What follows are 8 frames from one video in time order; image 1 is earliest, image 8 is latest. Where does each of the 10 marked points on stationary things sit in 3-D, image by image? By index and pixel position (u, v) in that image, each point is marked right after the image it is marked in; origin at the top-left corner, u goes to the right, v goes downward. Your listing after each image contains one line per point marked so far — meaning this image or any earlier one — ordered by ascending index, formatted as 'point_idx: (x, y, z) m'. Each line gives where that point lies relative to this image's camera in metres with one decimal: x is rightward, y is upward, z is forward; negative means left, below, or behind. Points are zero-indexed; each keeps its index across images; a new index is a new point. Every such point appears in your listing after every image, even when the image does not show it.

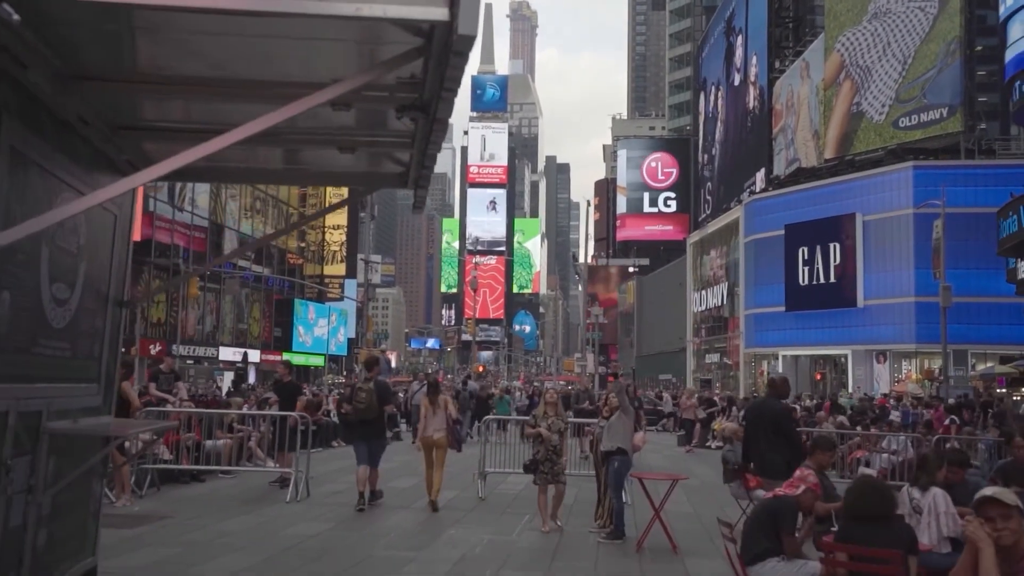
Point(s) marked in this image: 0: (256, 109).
0: (-1.4, +1.0, +5.6) m
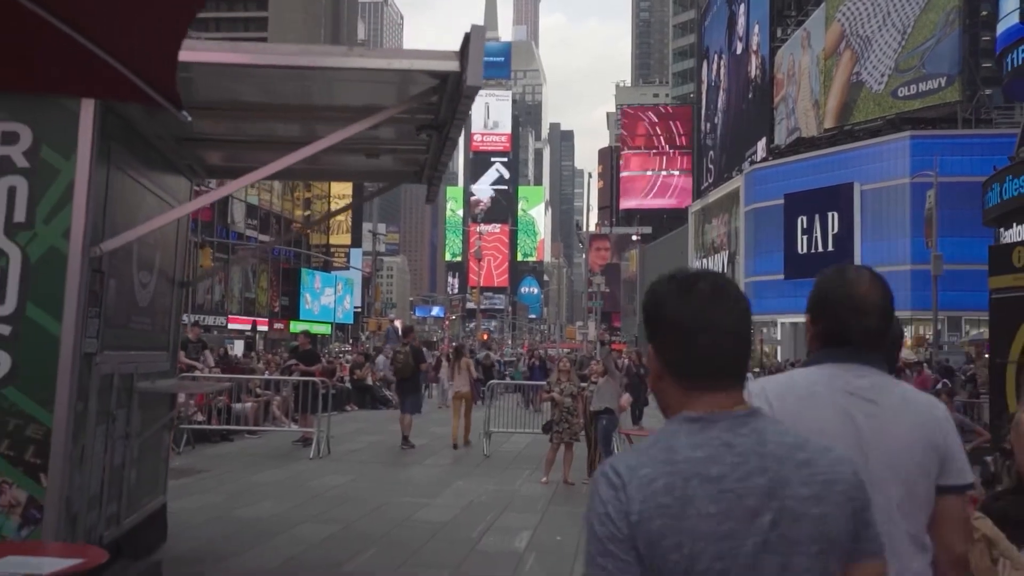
0: (-1.4, +1.1, +6.8) m
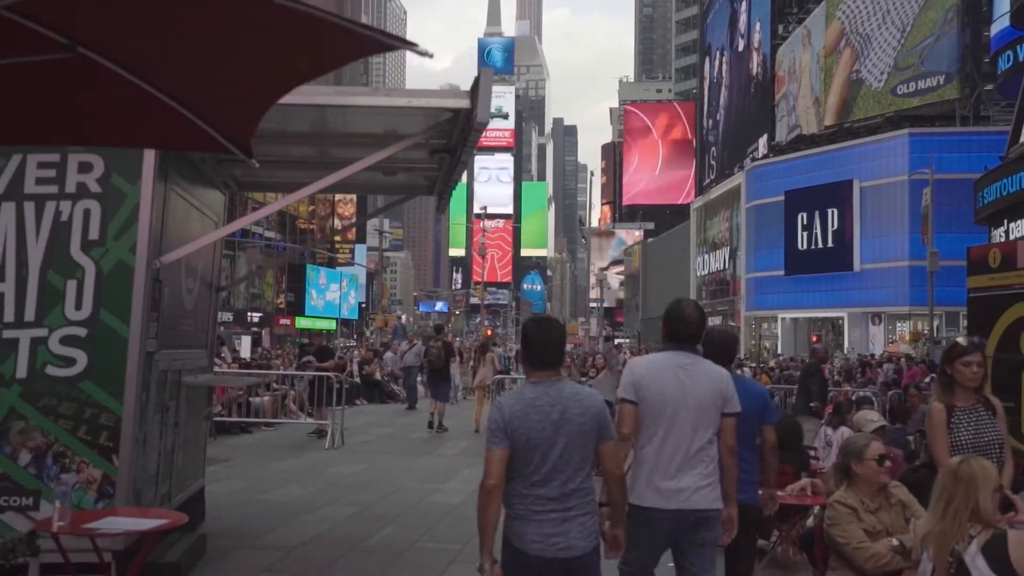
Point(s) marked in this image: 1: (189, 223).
0: (-1.4, +1.1, +7.6) m
1: (-2.3, +0.5, +7.2) m
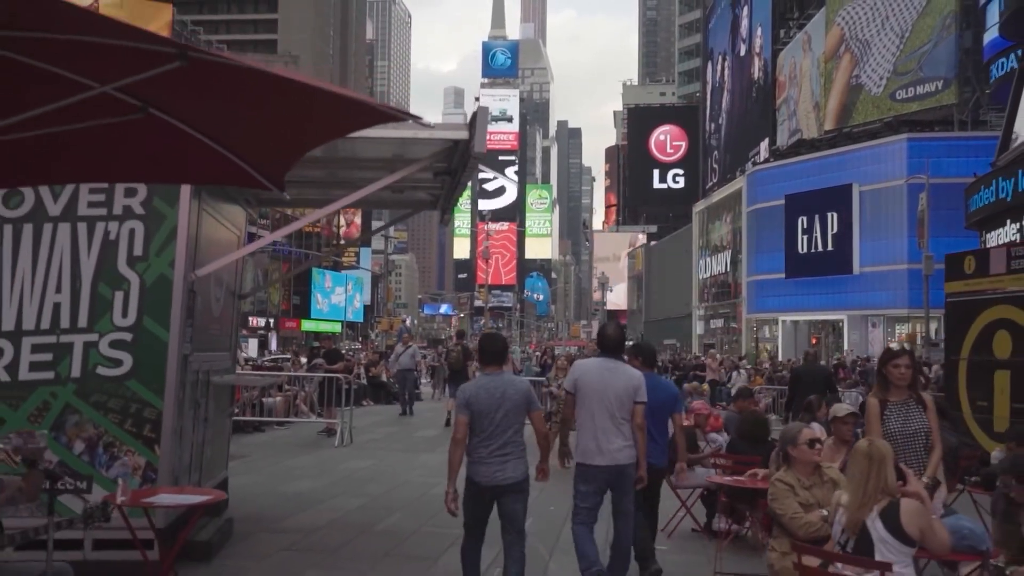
0: (-1.4, +1.0, +8.4) m
1: (-2.4, +0.4, +8.0) m
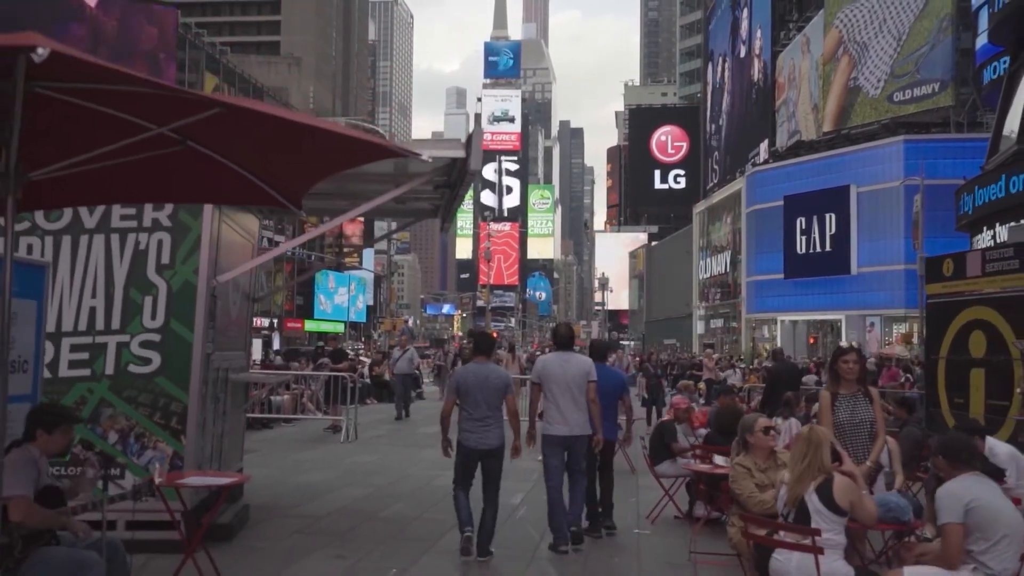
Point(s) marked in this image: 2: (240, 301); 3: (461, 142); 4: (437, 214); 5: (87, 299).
0: (-1.5, +0.9, +9.1) m
1: (-2.4, +0.4, +8.7) m
2: (-2.5, -0.1, +9.1) m
3: (-0.4, +1.1, +7.7) m
4: (-0.8, +0.7, +10.1) m
5: (-3.1, -0.1, +7.3) m
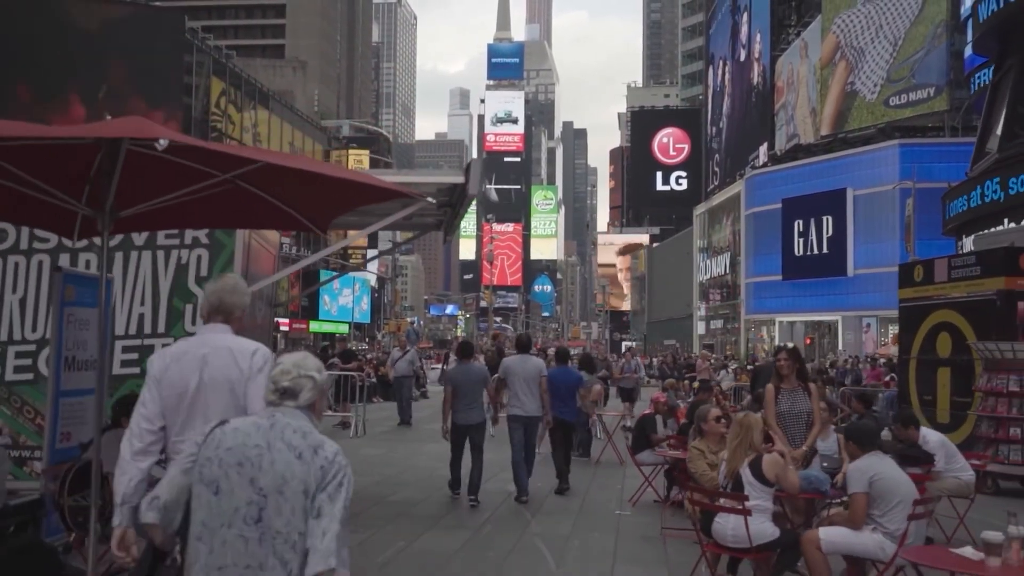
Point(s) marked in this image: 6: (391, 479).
0: (-1.5, +0.9, +10.2) m
1: (-2.5, +0.3, +9.8) m
2: (-2.5, -0.2, +10.3) m
3: (-0.5, +1.1, +8.8) m
4: (-0.8, +0.7, +11.2) m
5: (-3.2, -0.2, +8.4) m
6: (-1.5, -2.3, +12.3) m
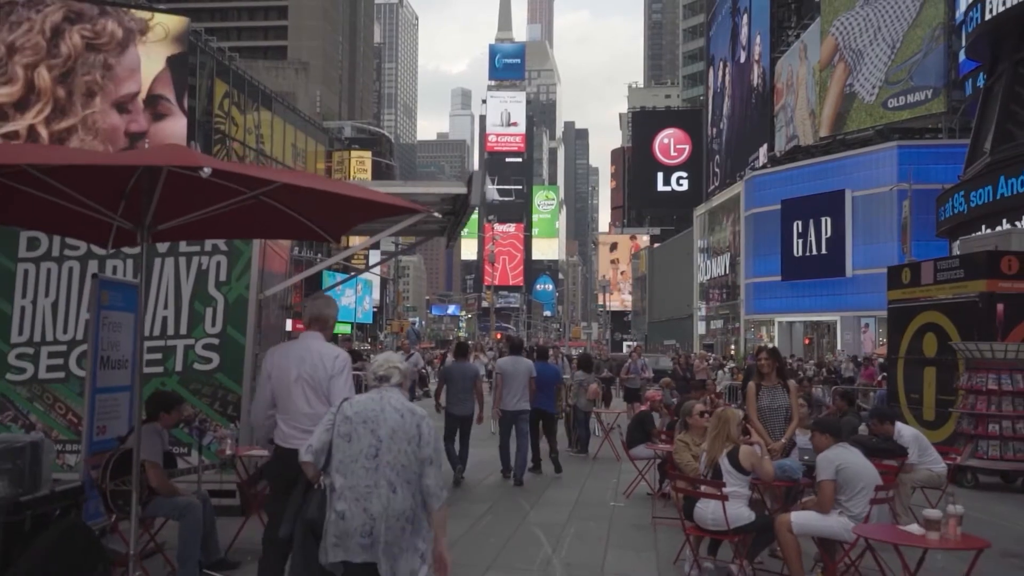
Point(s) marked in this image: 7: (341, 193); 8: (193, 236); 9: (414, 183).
0: (-1.5, +0.8, +10.8) m
1: (-2.5, +0.2, +10.4) m
2: (-2.5, -0.2, +10.8) m
3: (-0.5, +1.0, +9.4) m
4: (-0.8, +0.6, +11.8) m
5: (-3.2, -0.2, +9.0) m
6: (-1.5, -2.4, +12.8) m
7: (-1.0, +0.6, +5.9) m
8: (-2.2, +0.4, +6.7) m
9: (-1.0, +1.0, +9.6) m
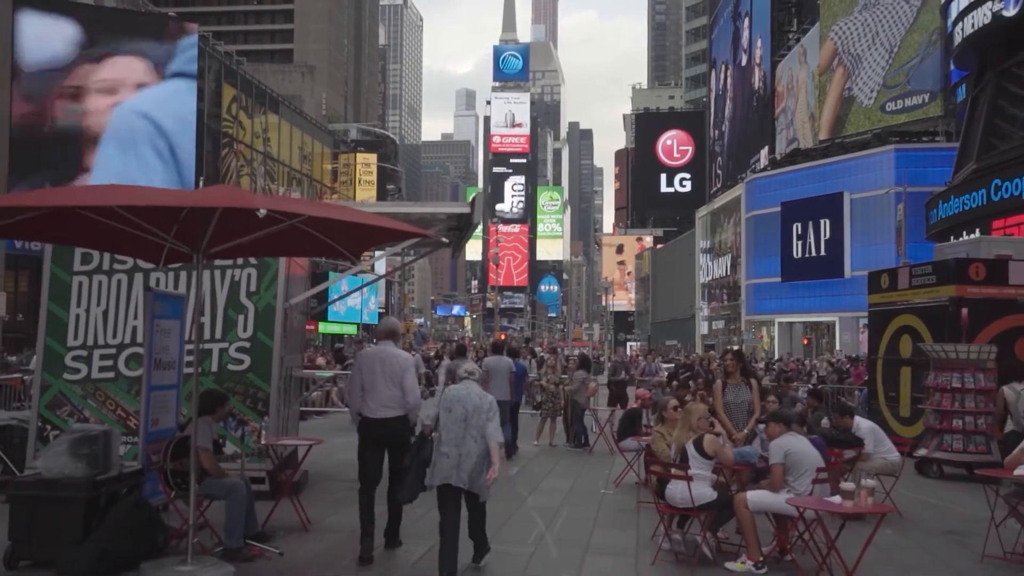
0: (-1.5, +0.7, +11.9) m
1: (-2.5, +0.1, +11.5) m
2: (-2.5, -0.3, +11.9) m
3: (-0.5, +0.9, +10.5) m
4: (-0.8, +0.5, +12.9) m
5: (-3.2, -0.3, +10.1) m
6: (-1.5, -2.5, +14.0) m
7: (-1.1, +0.5, +7.0) m
8: (-2.2, +0.3, +7.9) m
9: (-1.0, +0.9, +10.7) m
